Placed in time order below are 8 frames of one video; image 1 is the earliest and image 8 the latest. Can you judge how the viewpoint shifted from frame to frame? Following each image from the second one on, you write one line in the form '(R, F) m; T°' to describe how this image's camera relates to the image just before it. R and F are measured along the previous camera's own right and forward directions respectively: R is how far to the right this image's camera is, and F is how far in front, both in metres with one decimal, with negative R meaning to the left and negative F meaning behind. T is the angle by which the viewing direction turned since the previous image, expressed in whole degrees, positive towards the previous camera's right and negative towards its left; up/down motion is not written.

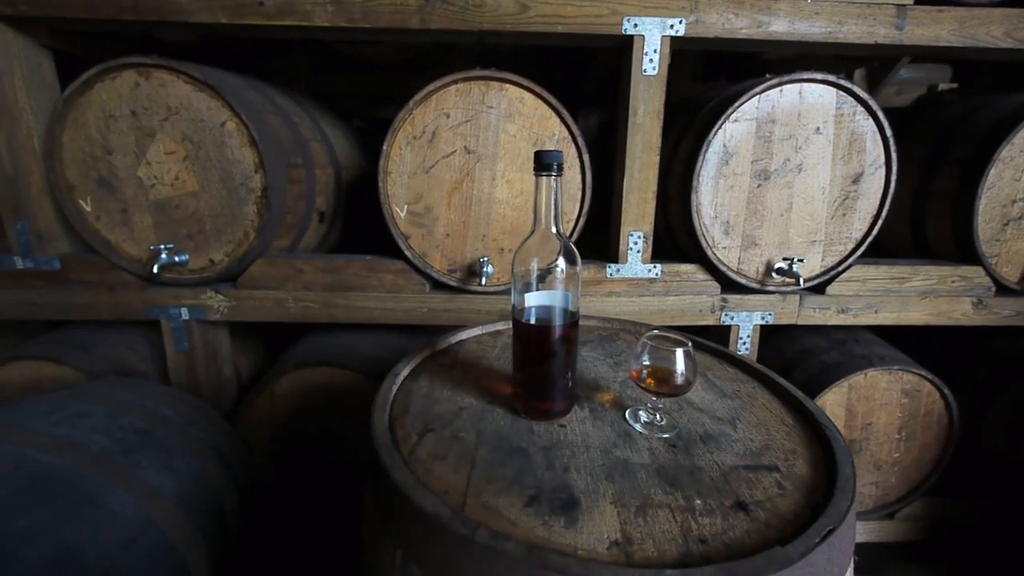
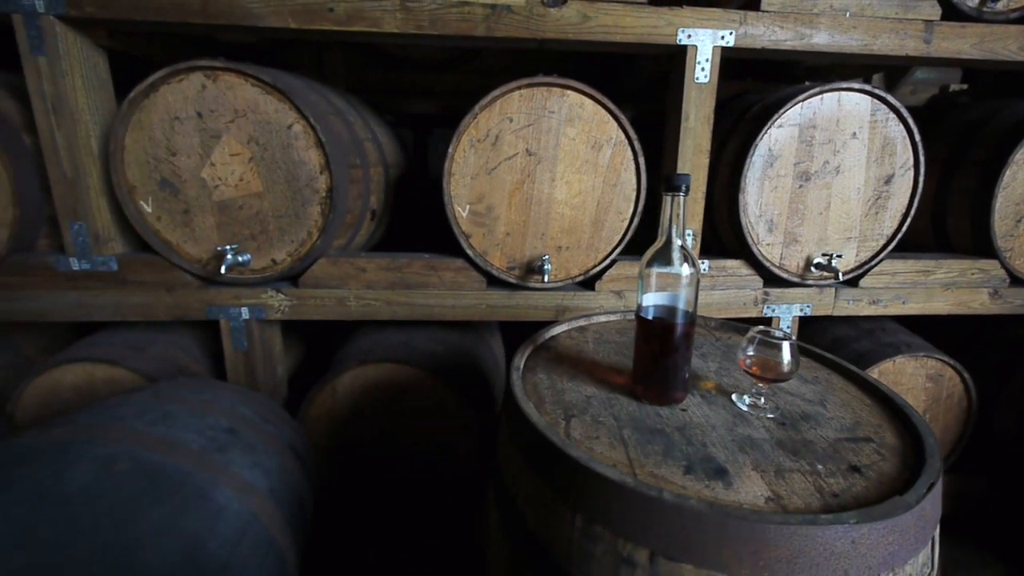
(-0.2, -0.1) m; +3°
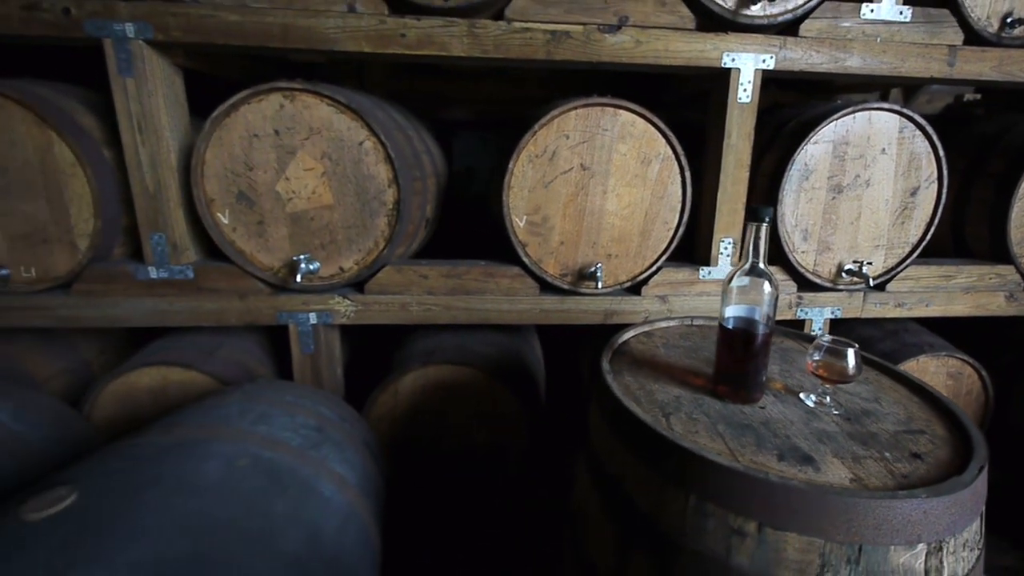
(-0.2, -0.1) m; +1°
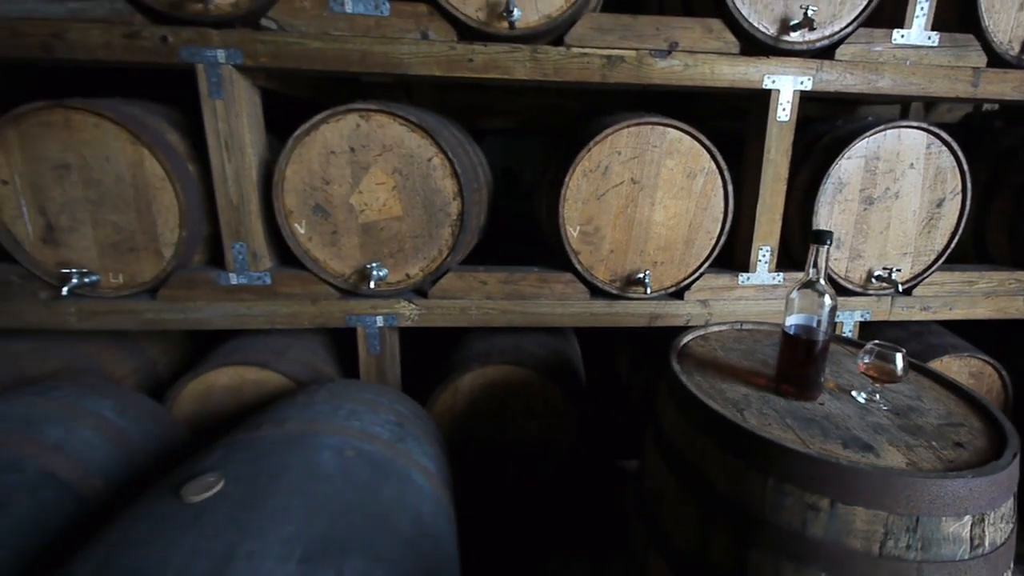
(-0.2, -0.1) m; 0°
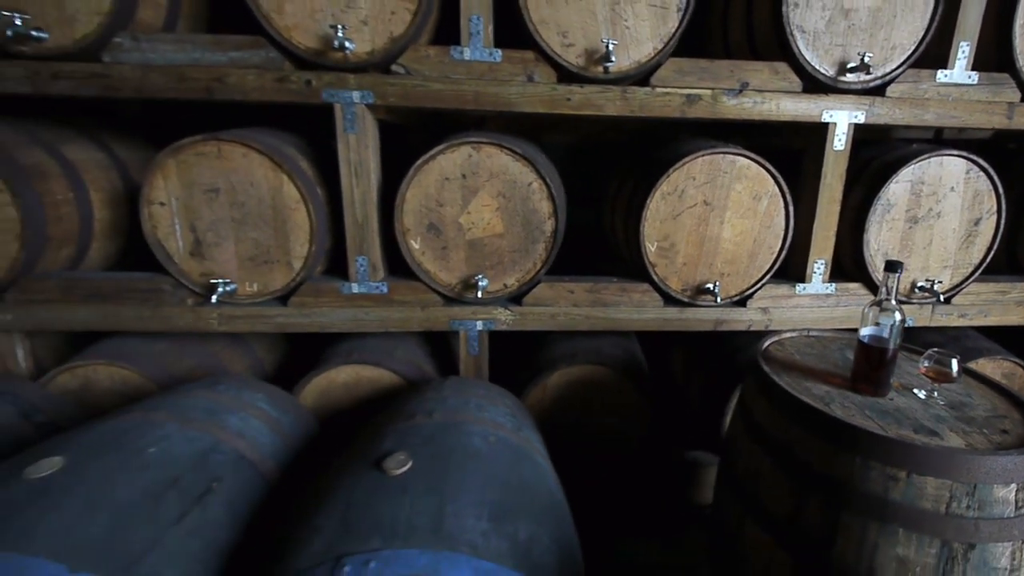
(-0.3, -0.2) m; -1°
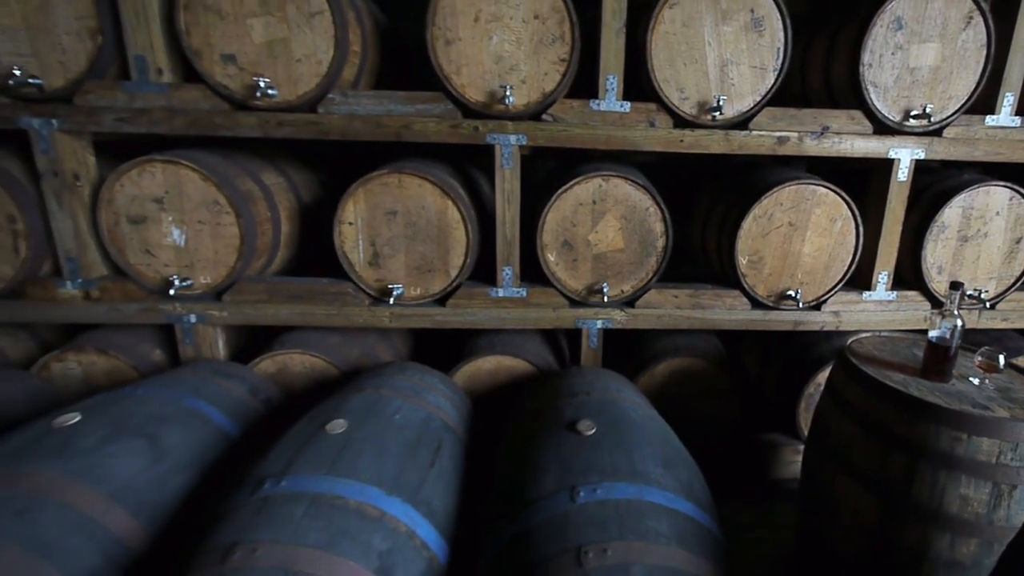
(-0.5, -0.4) m; -1°
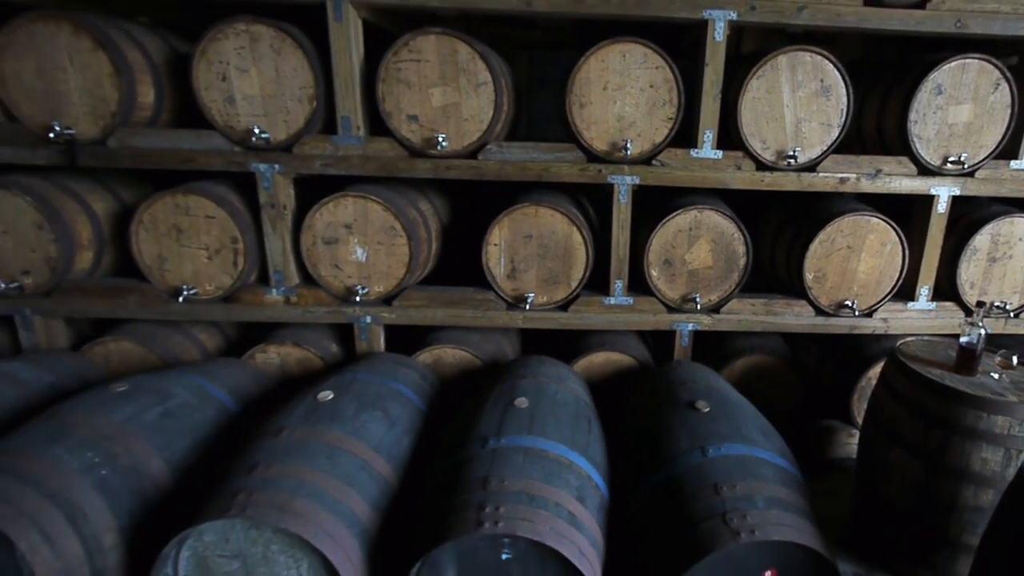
(-0.6, -0.6) m; -1°
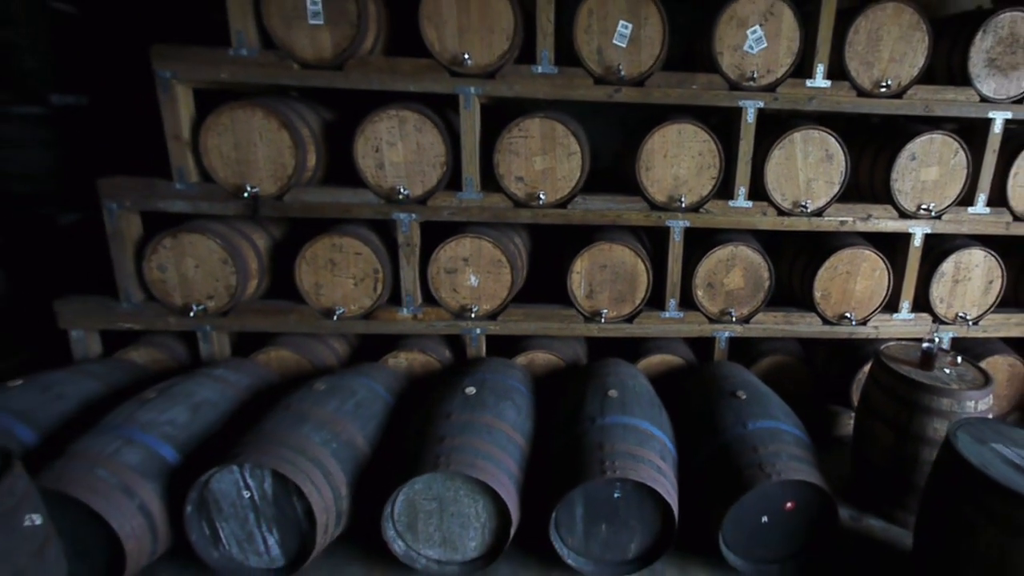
(-0.6, -0.8) m; +1°
